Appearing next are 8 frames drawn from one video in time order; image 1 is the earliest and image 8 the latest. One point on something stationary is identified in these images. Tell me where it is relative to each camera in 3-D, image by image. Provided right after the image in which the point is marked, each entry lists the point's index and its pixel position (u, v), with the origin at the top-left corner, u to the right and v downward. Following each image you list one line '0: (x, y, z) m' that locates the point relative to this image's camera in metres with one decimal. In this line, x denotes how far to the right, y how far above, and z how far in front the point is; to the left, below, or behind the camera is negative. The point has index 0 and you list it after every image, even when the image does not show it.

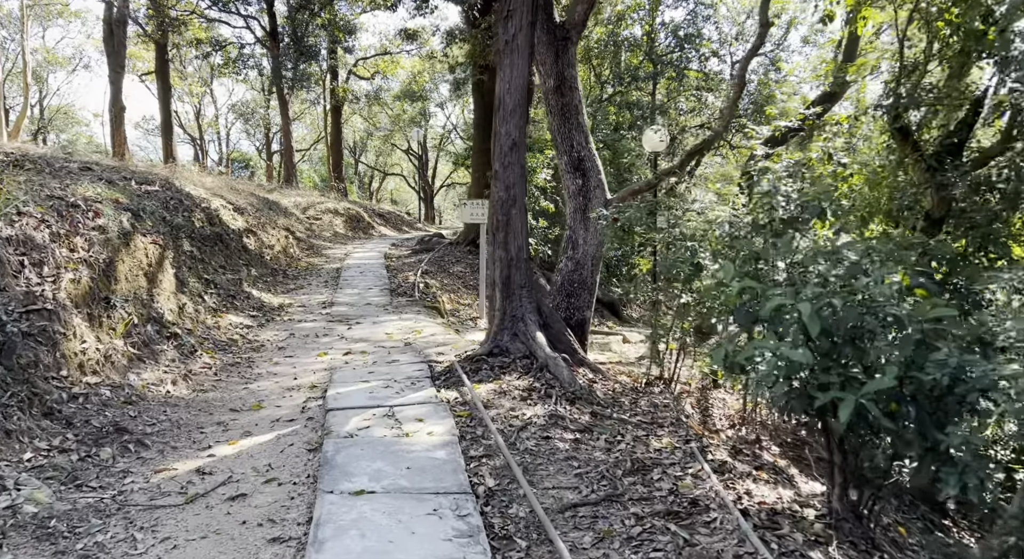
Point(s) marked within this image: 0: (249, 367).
0: (-2.3, -0.8, +6.5) m
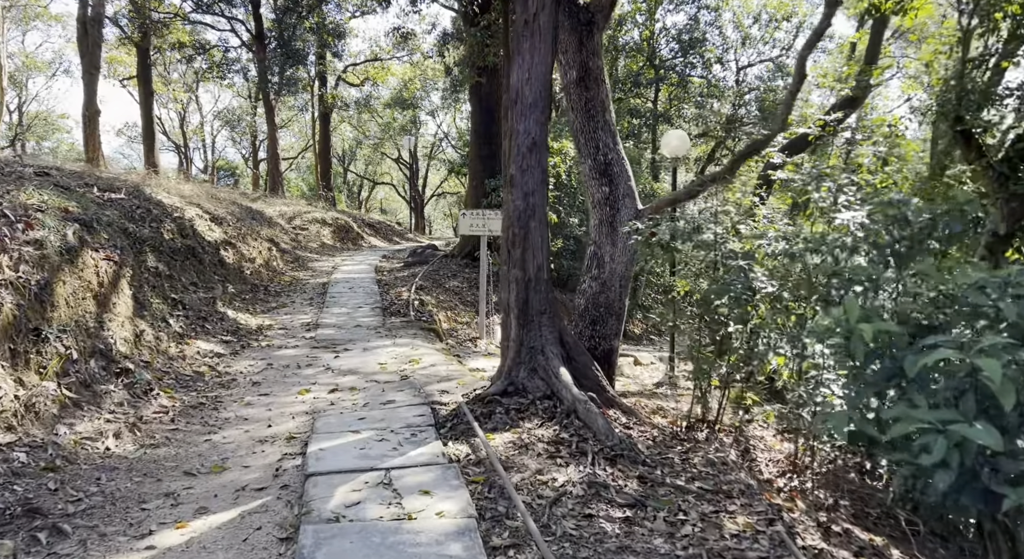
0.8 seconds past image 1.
0: (-2.1, -0.9, +5.4) m
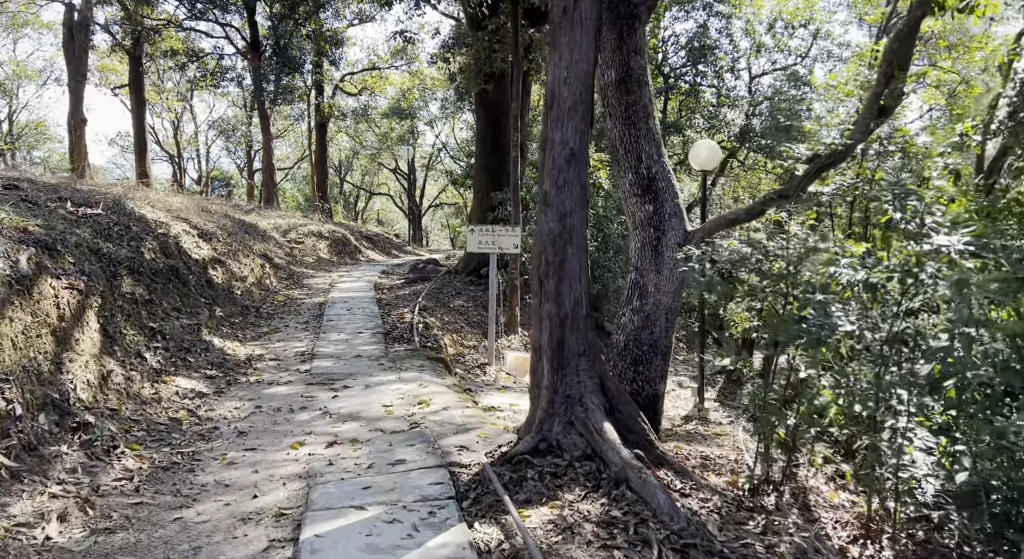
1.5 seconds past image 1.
0: (-1.9, -1.2, +4.5) m
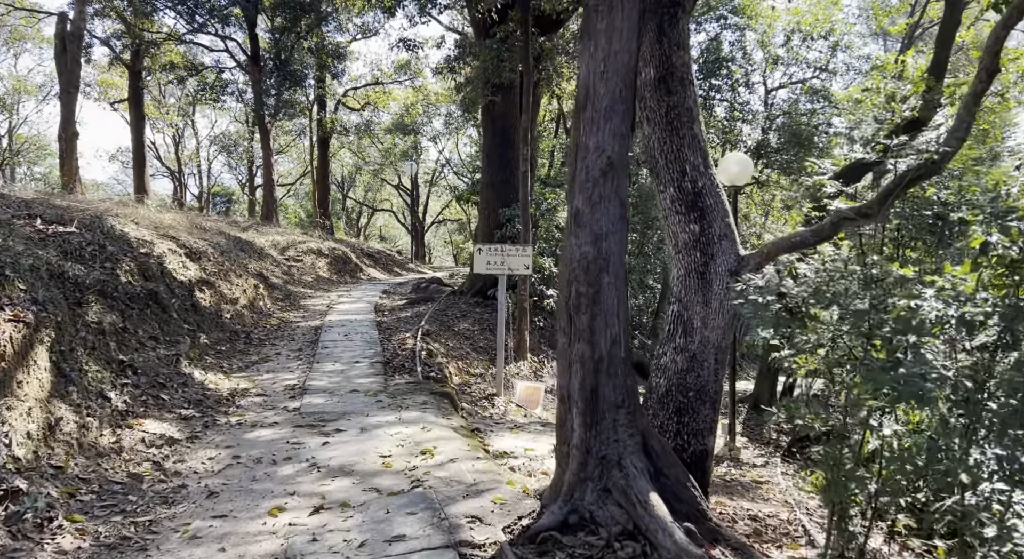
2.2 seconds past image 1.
0: (-1.8, -1.3, +3.7) m
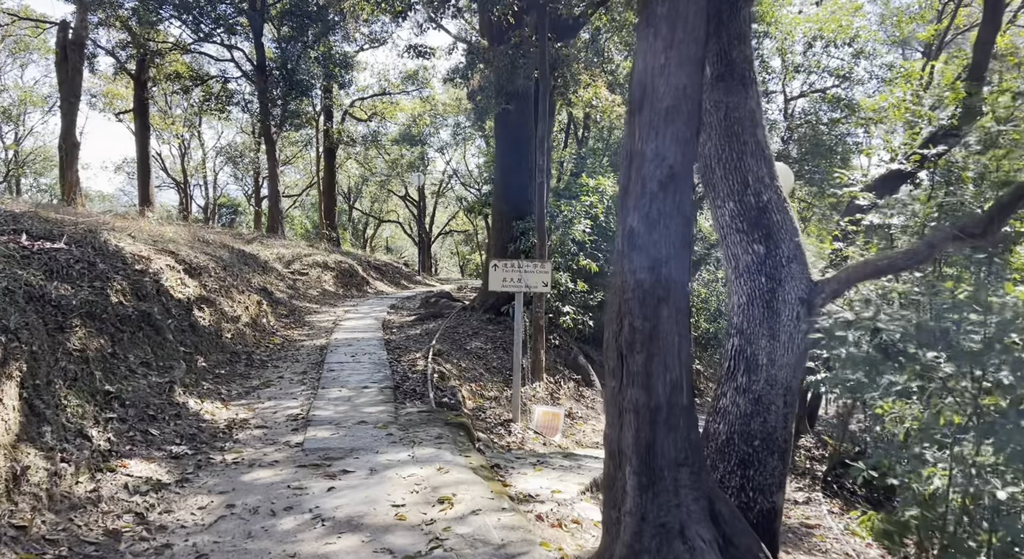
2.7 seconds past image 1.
0: (-1.6, -1.5, +3.1) m
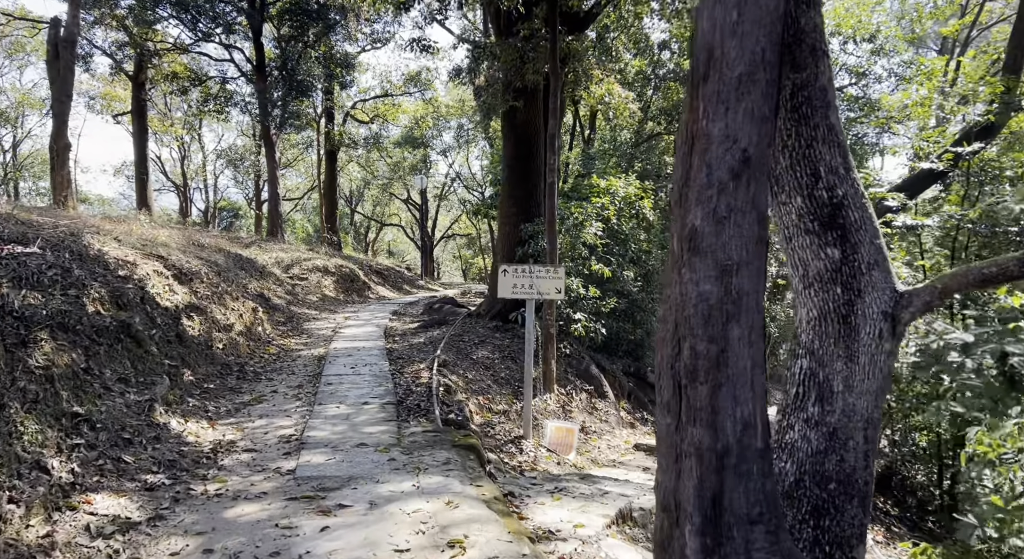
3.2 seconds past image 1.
0: (-1.5, -1.5, +2.5) m
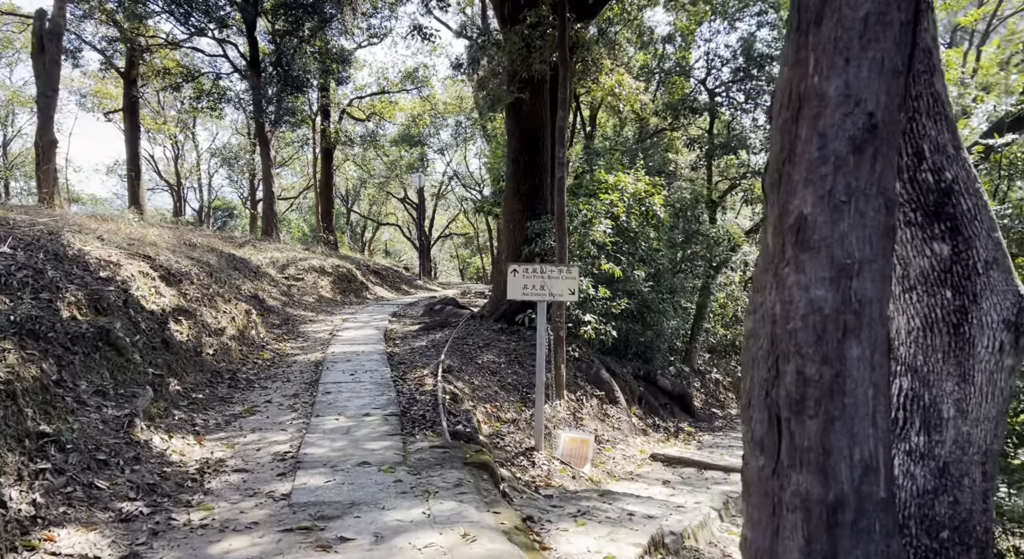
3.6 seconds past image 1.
0: (-1.4, -1.5, +1.9) m
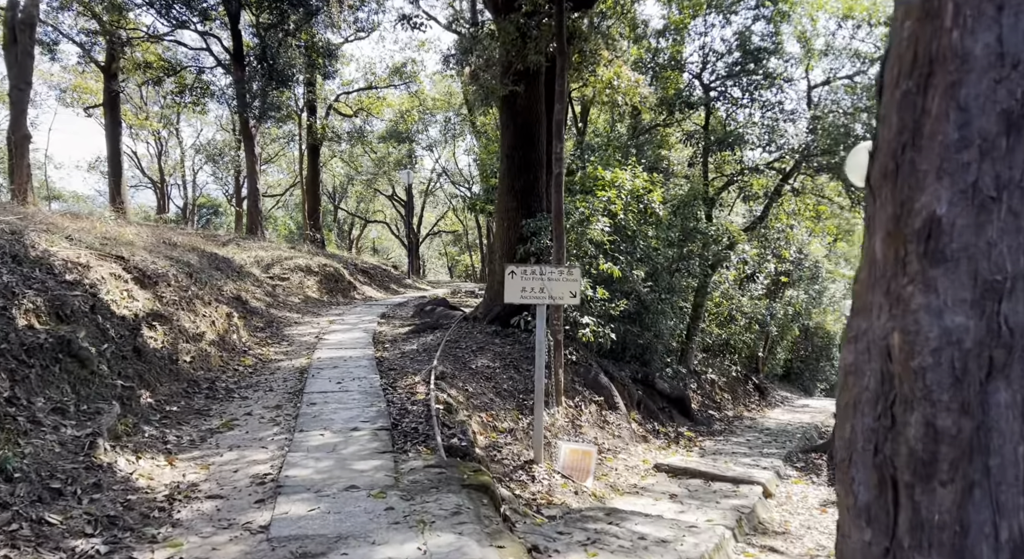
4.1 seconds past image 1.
0: (-1.3, -1.6, +1.4) m
